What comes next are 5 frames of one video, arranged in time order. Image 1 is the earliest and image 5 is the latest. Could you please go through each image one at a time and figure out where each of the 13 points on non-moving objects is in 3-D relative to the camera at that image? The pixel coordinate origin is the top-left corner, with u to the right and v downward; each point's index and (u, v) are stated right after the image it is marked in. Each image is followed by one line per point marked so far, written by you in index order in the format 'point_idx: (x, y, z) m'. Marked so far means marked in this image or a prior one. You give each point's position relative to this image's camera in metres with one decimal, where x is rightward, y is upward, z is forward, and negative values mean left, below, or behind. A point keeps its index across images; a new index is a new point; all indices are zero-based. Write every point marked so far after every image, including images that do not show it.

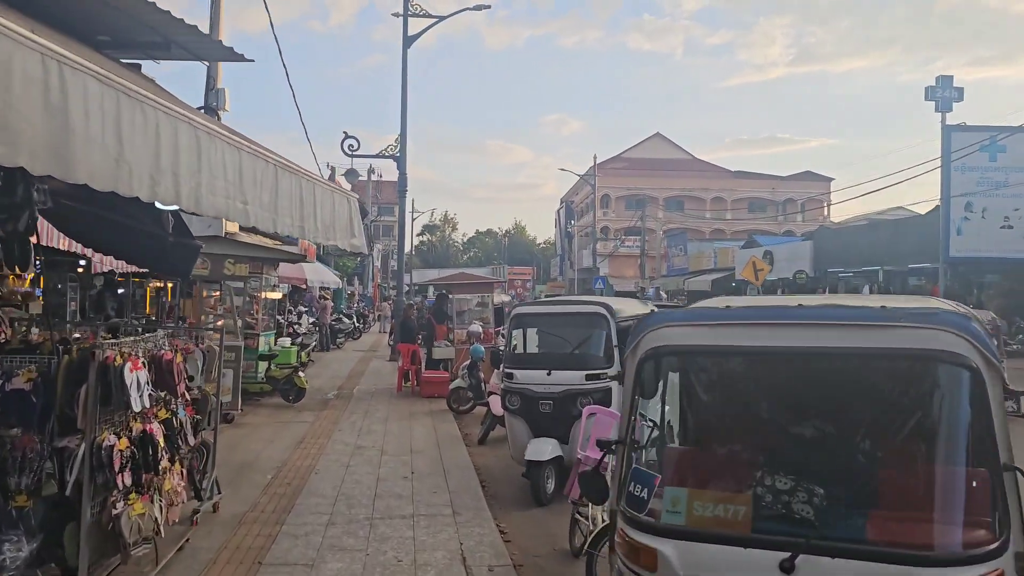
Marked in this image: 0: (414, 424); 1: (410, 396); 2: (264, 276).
0: (-1.1, -1.6, +9.8) m
1: (-1.5, -1.6, +12.3) m
2: (-3.4, +0.2, +11.6) m
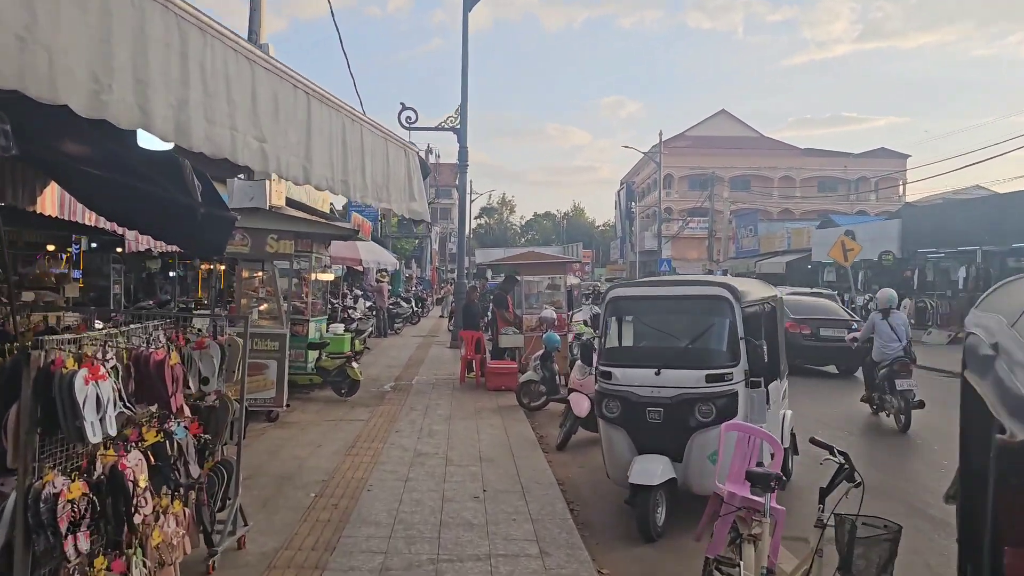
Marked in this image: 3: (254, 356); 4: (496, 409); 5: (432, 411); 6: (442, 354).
0: (-0.3, -1.4, +8.6) m
1: (-0.5, -1.4, +11.2) m
2: (-2.5, +0.4, +10.5) m
3: (-2.5, -0.6, +8.0) m
4: (-0.2, -1.4, +9.6) m
5: (-0.9, -1.4, +9.2) m
6: (-1.4, -1.3, +16.1) m
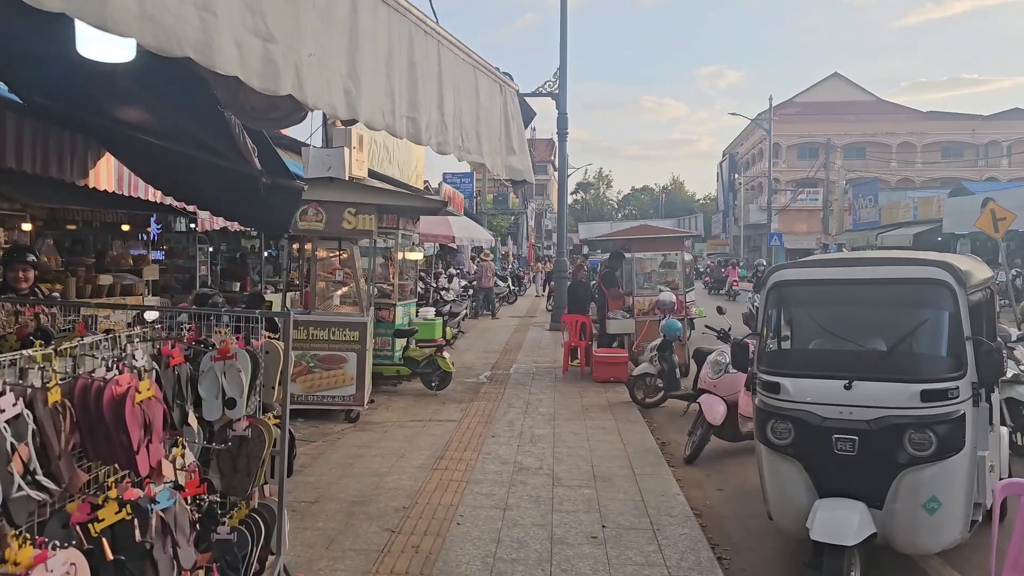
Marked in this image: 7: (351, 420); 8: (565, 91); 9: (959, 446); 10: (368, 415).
0: (+0.7, -1.2, +7.4) m
1: (+0.8, -1.1, +9.9) m
2: (-1.3, +0.6, +9.4) m
3: (-1.5, -0.5, +7.0) m
4: (+0.9, -1.2, +8.3) m
5: (+0.2, -1.2, +8.1) m
6: (+0.5, -0.9, +14.9) m
7: (-1.4, -1.1, +7.2) m
8: (+1.1, +3.9, +16.6) m
9: (+1.8, -0.7, +3.4) m
10: (-1.3, -1.2, +7.5) m
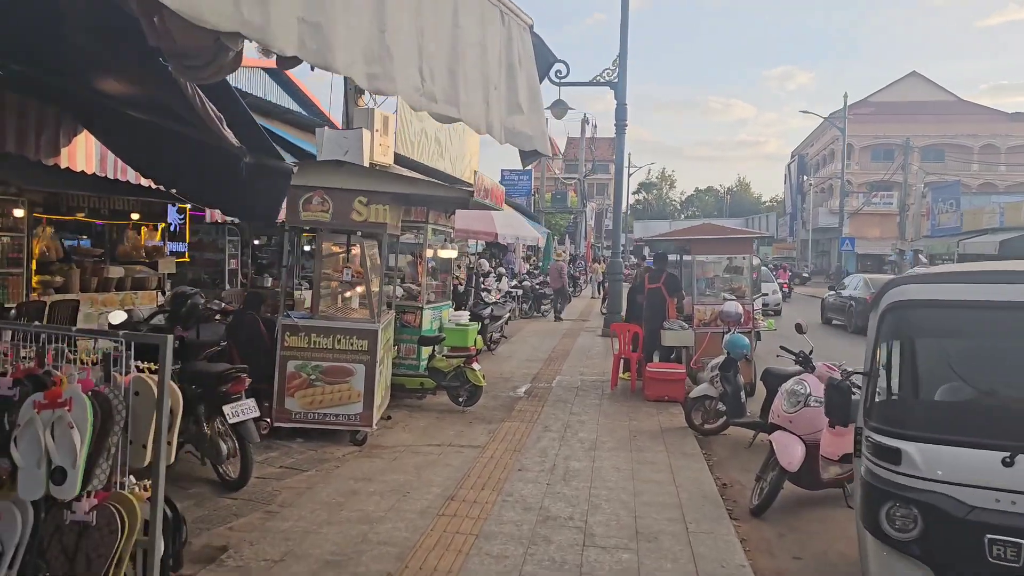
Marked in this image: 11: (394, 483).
0: (+0.9, -1.3, +6.2) m
1: (+1.2, -1.2, +8.8) m
2: (-0.8, +0.6, +8.4) m
3: (-1.3, -0.5, +6.1) m
4: (+1.3, -1.3, +7.2) m
5: (+0.5, -1.2, +7.0) m
6: (+1.3, -0.9, +13.8) m
7: (-1.2, -1.1, +6.2) m
8: (+2.1, +3.9, +15.5) m
9: (+1.8, -0.7, +2.2) m
10: (-1.0, -1.2, +6.6) m
11: (-0.8, -1.2, +5.3) m
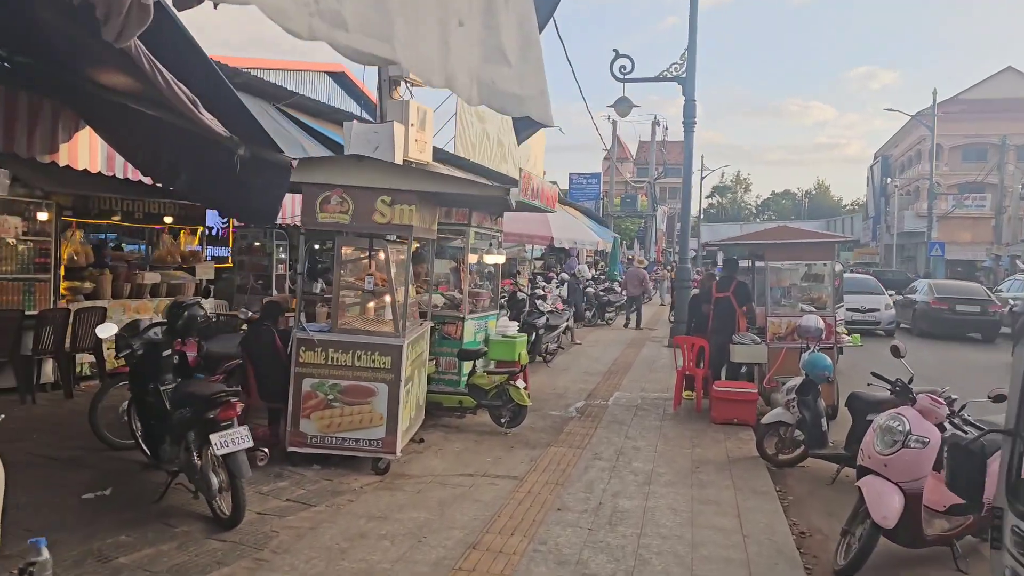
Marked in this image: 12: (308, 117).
0: (+1.2, -1.3, +5.4) m
1: (+1.7, -1.3, +7.9) m
2: (-0.3, +0.5, +7.7) m
3: (-1.0, -0.6, +5.4) m
4: (+1.6, -1.3, +6.3) m
5: (+0.8, -1.3, +6.2) m
6: (+2.2, -1.1, +12.9) m
7: (-0.9, -1.2, +5.5) m
8: (+3.2, +3.7, +14.5) m
9: (+1.7, -0.8, +1.3) m
10: (-0.7, -1.2, +5.9) m
11: (-0.6, -1.3, +4.6) m
12: (-2.7, +2.2, +10.9) m
